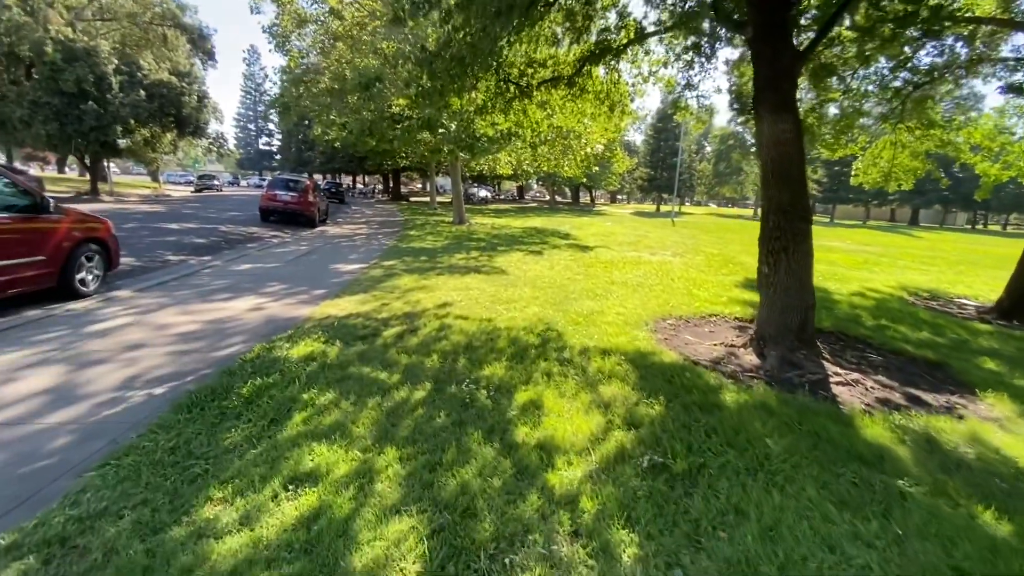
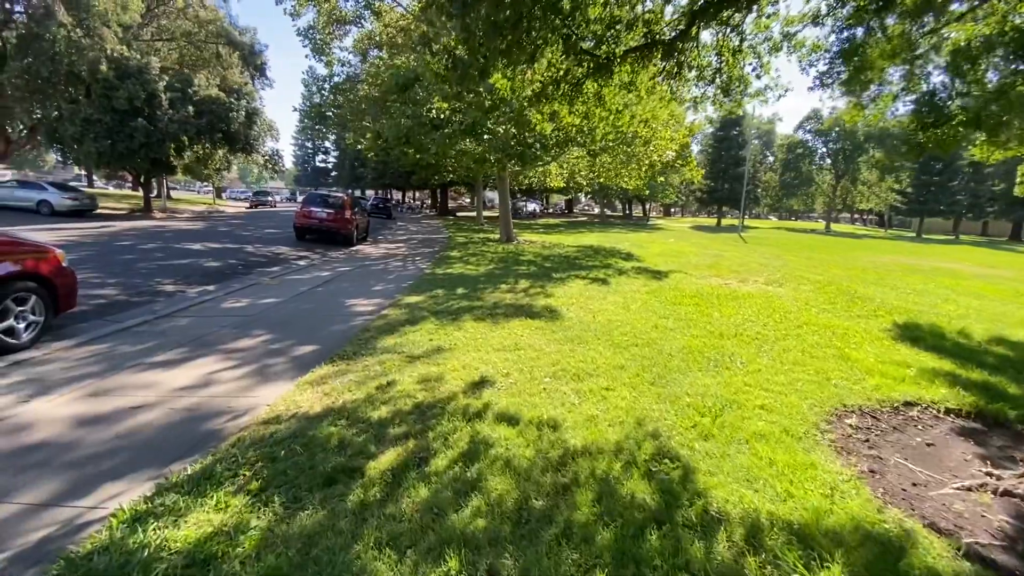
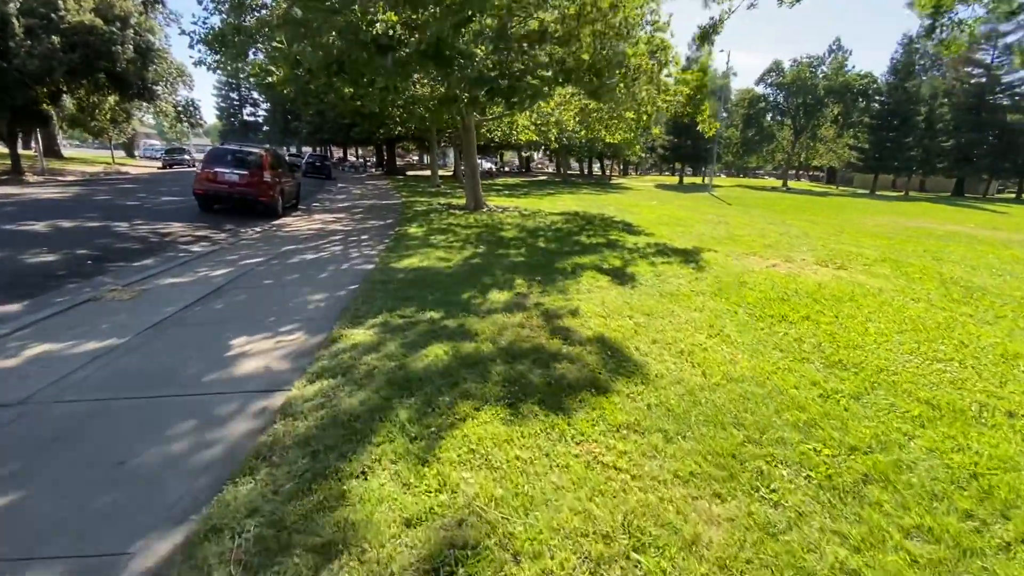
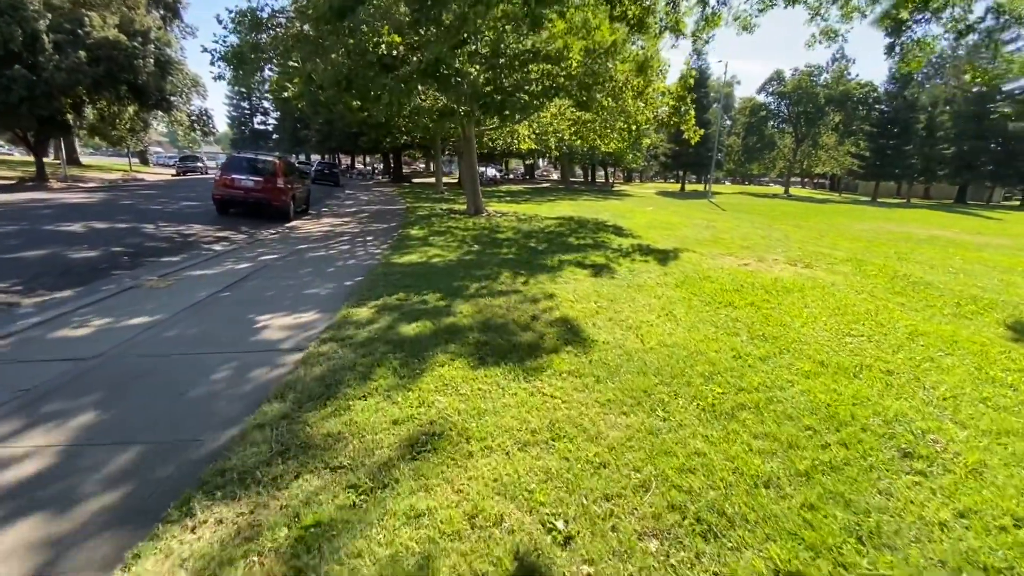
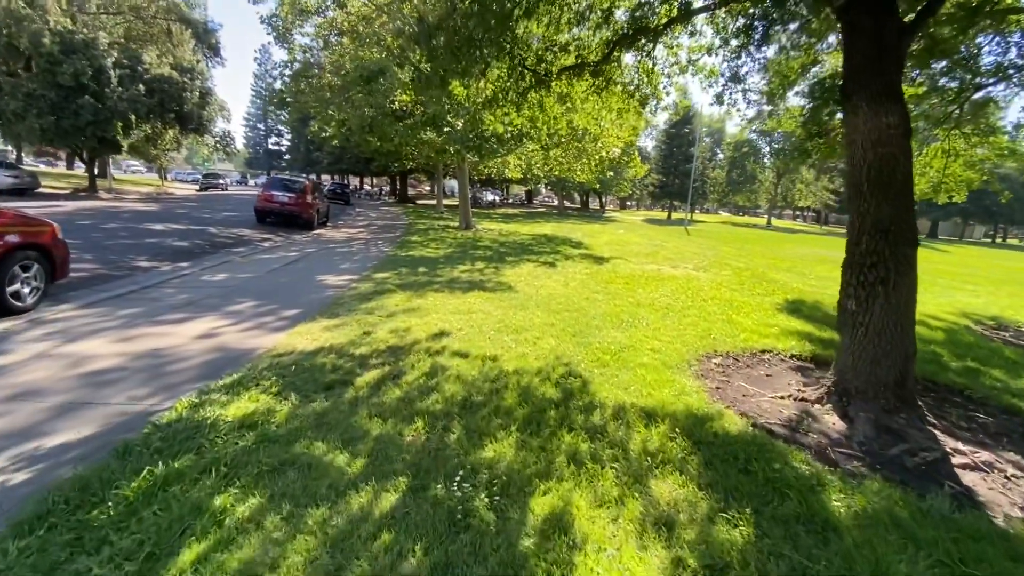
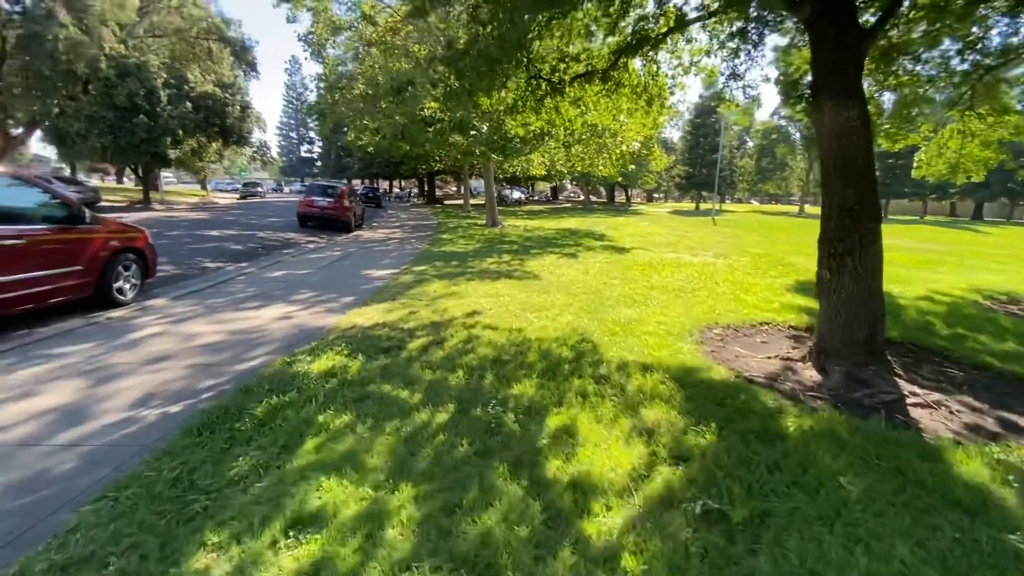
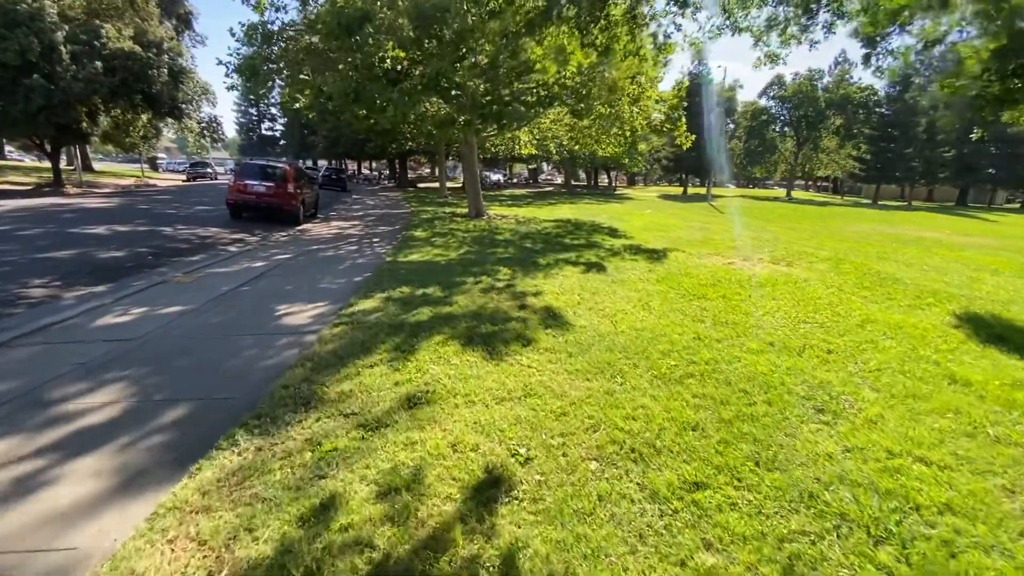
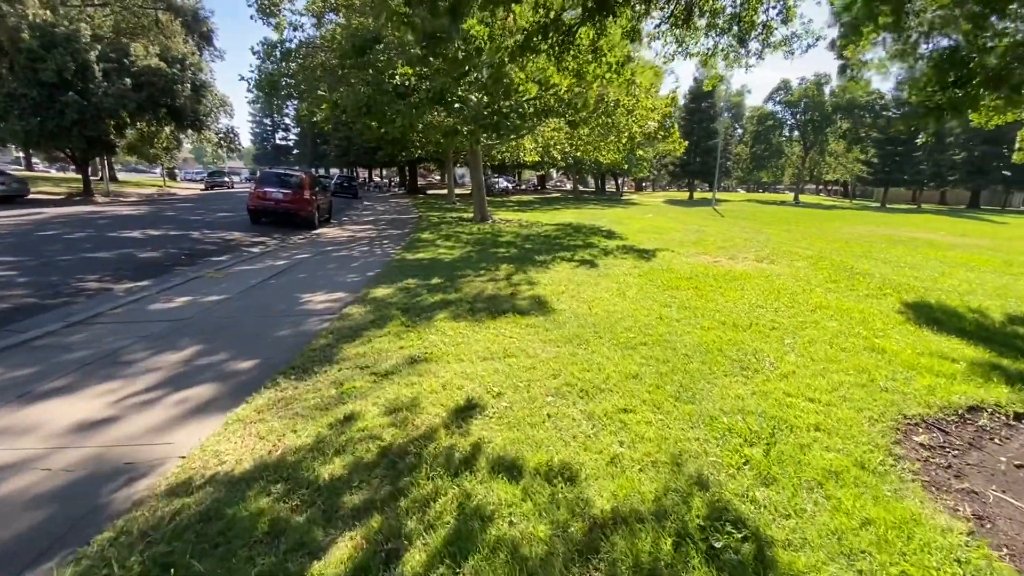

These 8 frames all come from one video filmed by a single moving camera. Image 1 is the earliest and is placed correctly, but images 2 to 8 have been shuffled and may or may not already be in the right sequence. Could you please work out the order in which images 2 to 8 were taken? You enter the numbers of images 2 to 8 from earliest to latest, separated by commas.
6, 5, 2, 8, 7, 4, 3
